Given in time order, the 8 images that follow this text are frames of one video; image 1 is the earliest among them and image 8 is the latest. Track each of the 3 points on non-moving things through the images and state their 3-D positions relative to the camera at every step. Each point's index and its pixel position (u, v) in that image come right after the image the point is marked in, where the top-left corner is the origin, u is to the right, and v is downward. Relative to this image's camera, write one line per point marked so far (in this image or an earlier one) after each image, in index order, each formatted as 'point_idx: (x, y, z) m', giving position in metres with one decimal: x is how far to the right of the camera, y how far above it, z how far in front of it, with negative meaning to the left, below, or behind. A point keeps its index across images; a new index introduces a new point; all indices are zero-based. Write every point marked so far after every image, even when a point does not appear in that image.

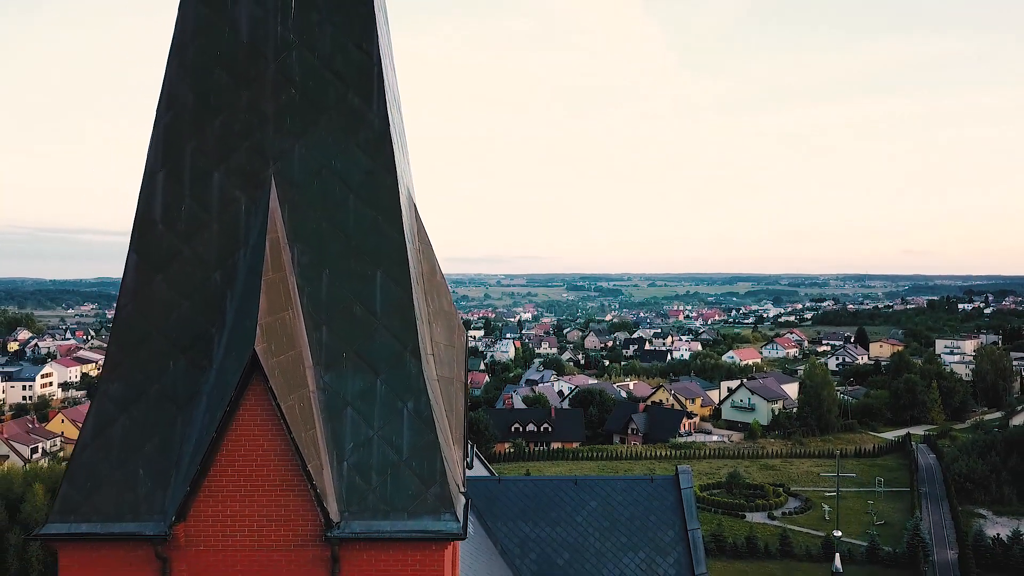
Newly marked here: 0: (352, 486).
0: (-1.2, -1.5, +6.3) m
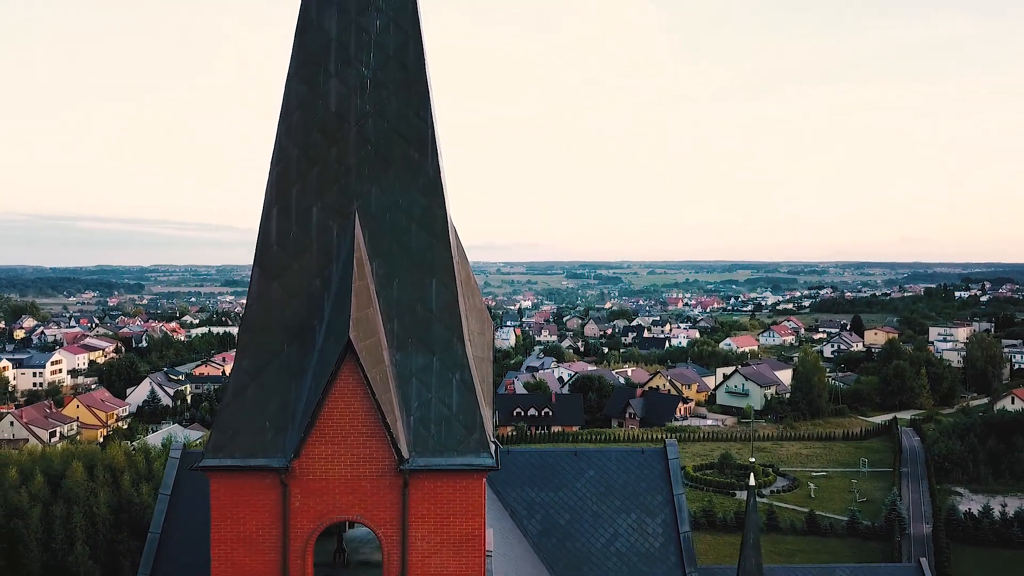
0: (-1.0, -1.5, +8.8) m
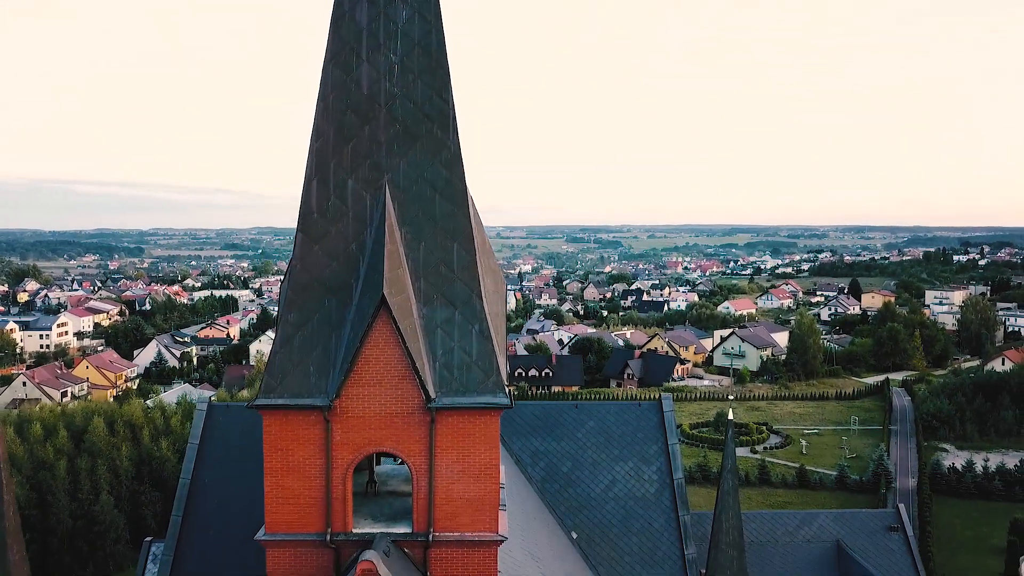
0: (-0.9, -1.1, +10.2) m
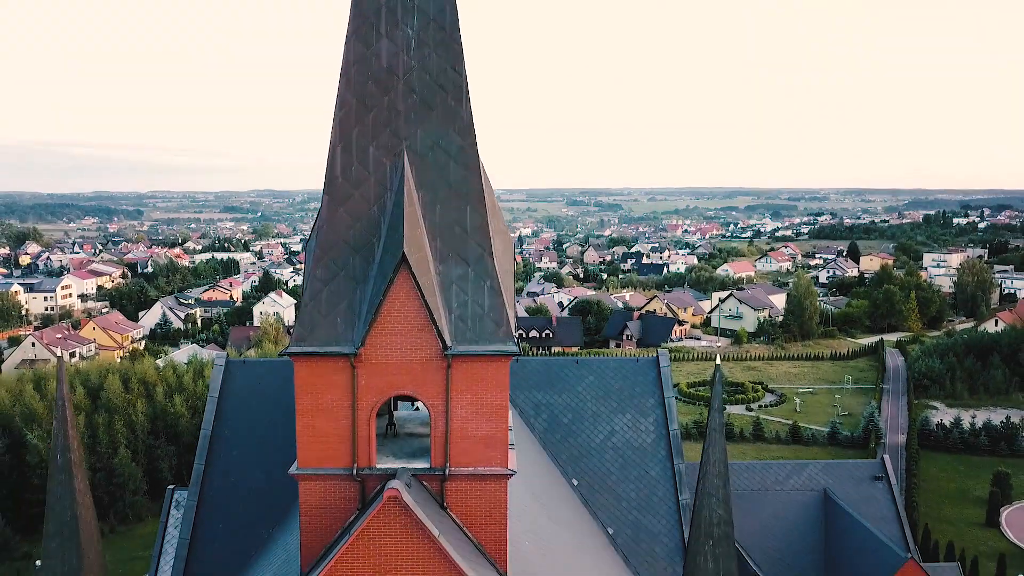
0: (-0.7, -0.5, +11.2) m
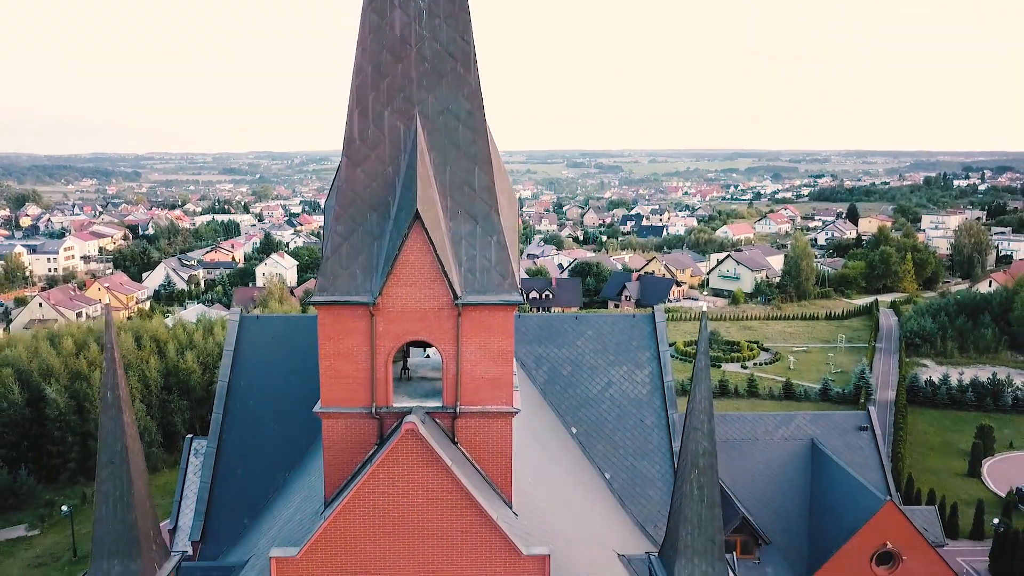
0: (-0.7, +0.2, +12.2) m
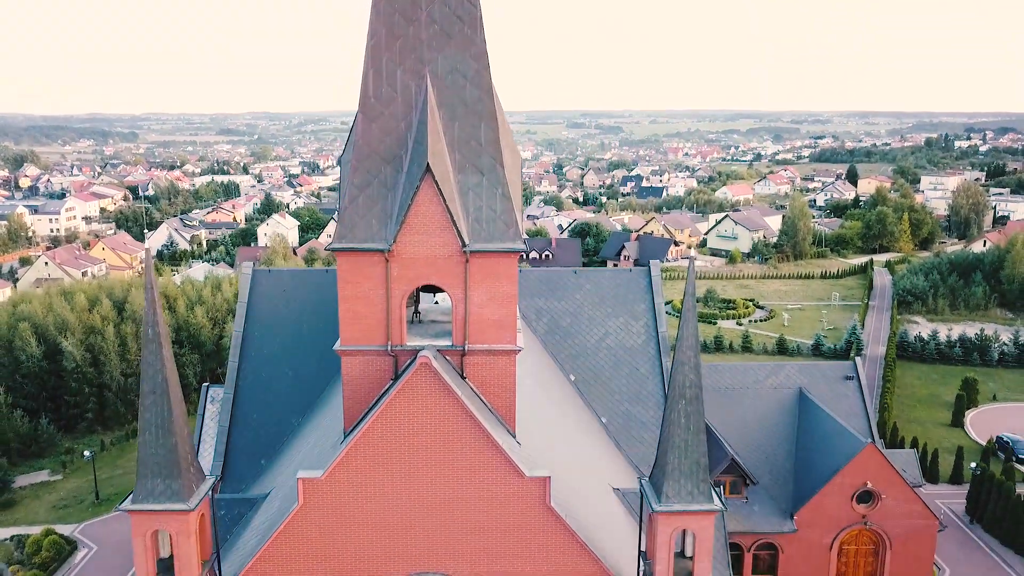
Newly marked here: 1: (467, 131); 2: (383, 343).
0: (-0.6, +1.0, +13.2) m
1: (-0.7, +2.6, +13.3) m
2: (-2.1, -0.9, +13.5) m
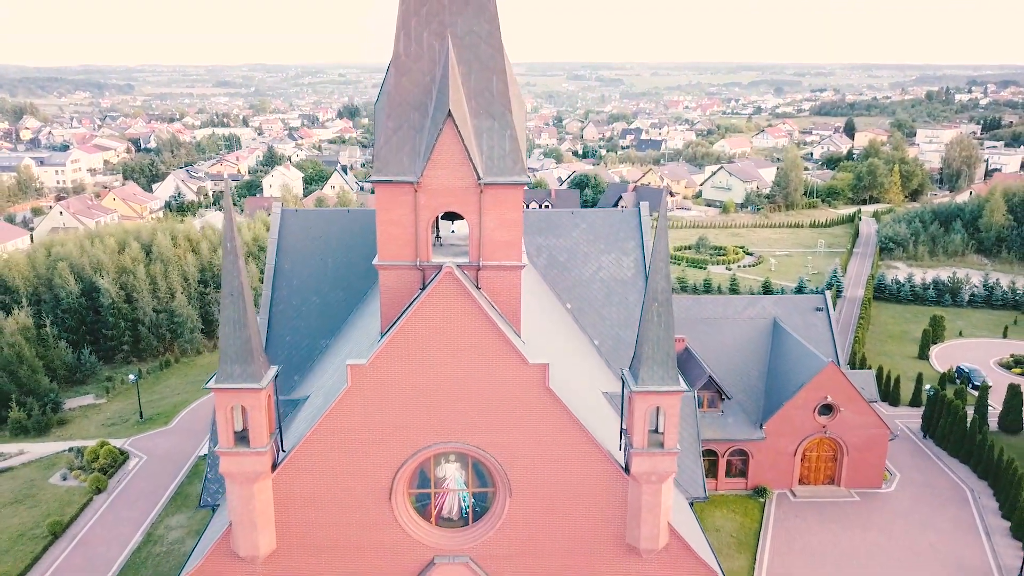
0: (-0.5, +2.4, +16.0) m
1: (-0.6, +4.0, +16.0) m
2: (-2.0, +0.6, +16.4) m
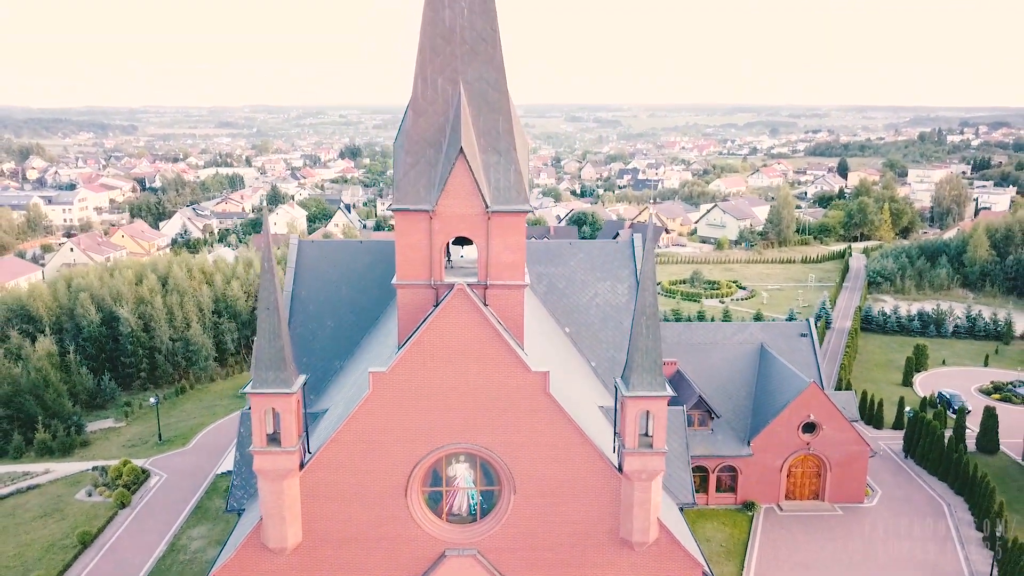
0: (-0.4, +2.1, +18.0) m
1: (-0.5, +3.6, +18.1) m
2: (-1.9, +0.2, +18.3) m
